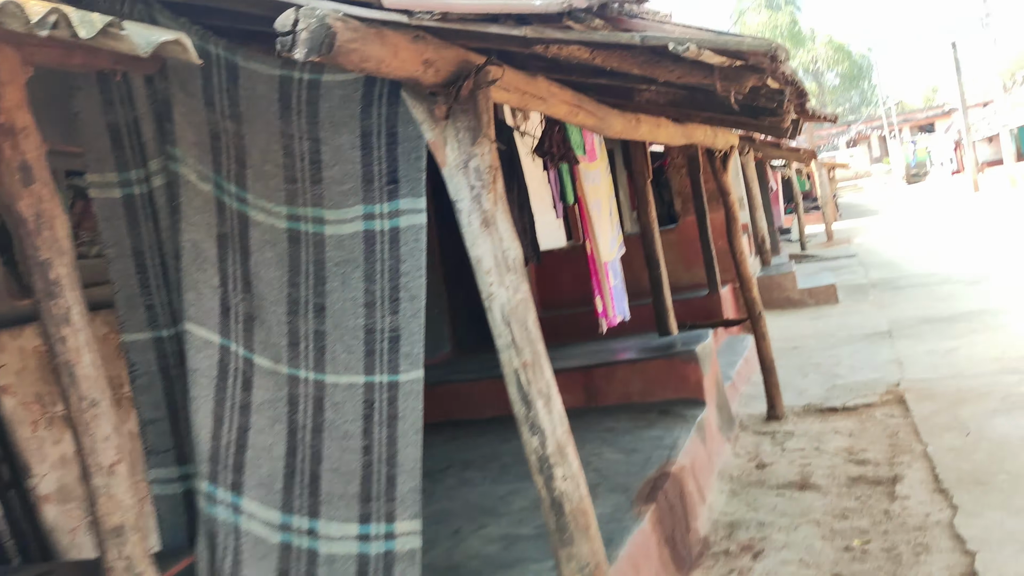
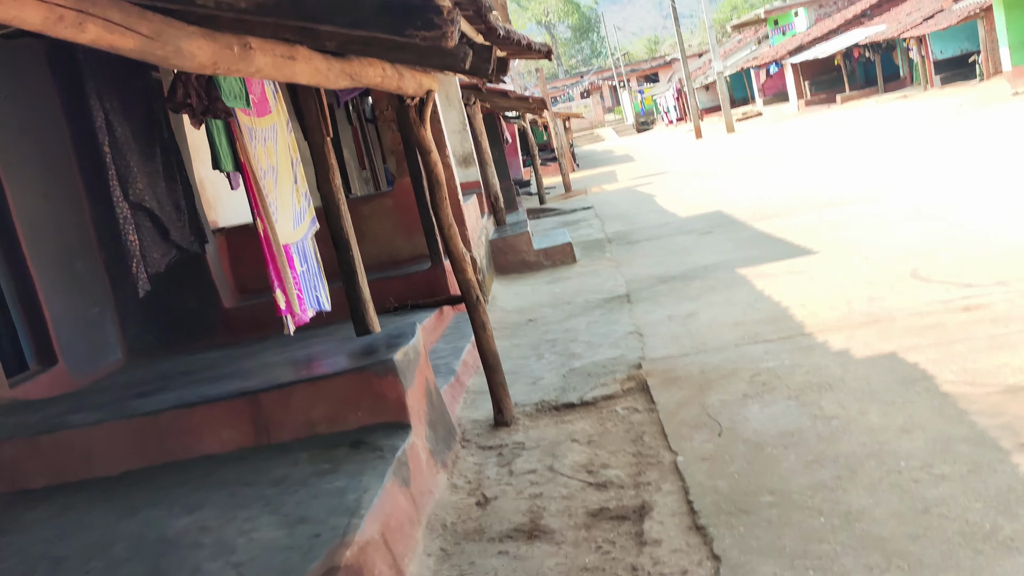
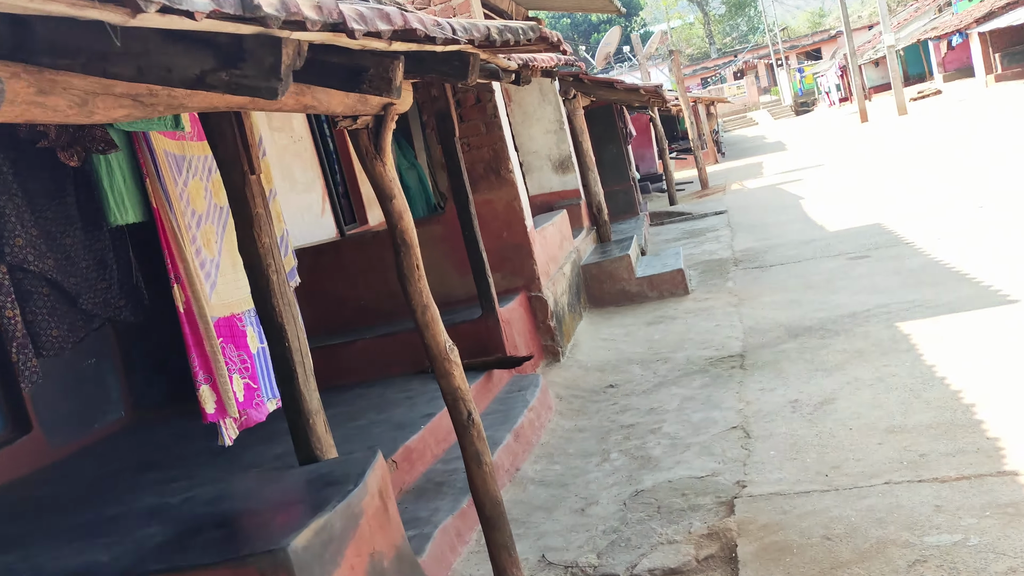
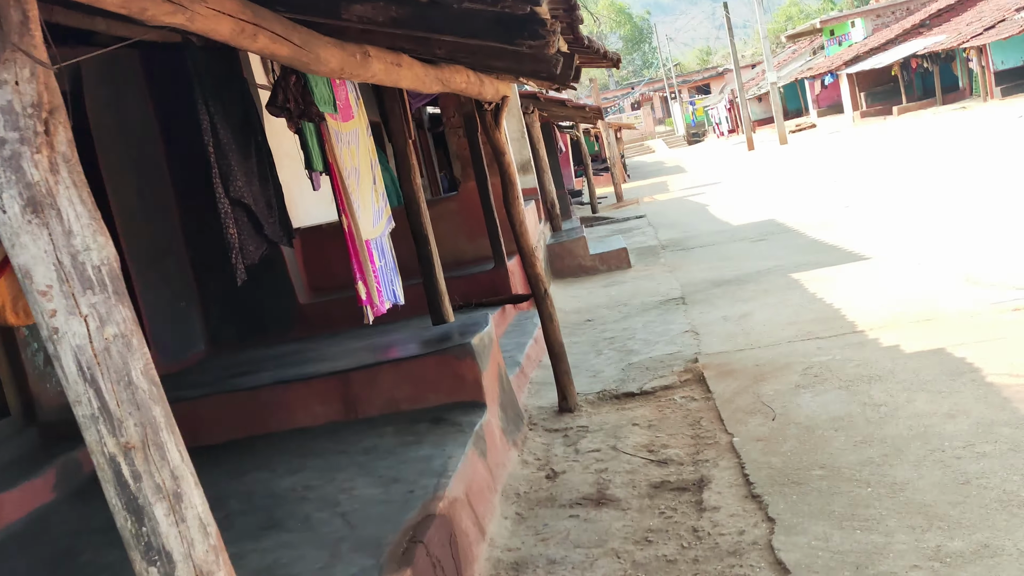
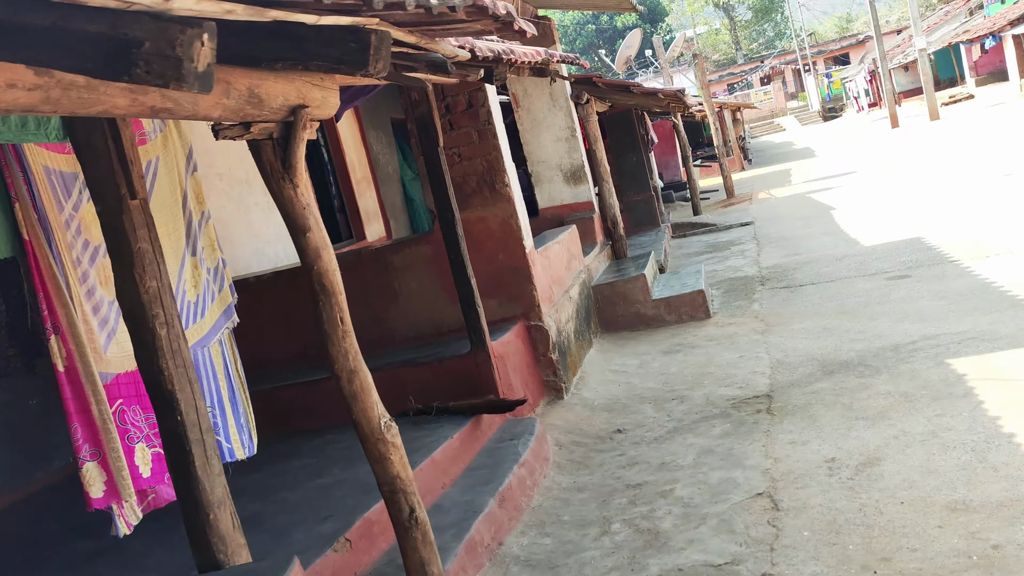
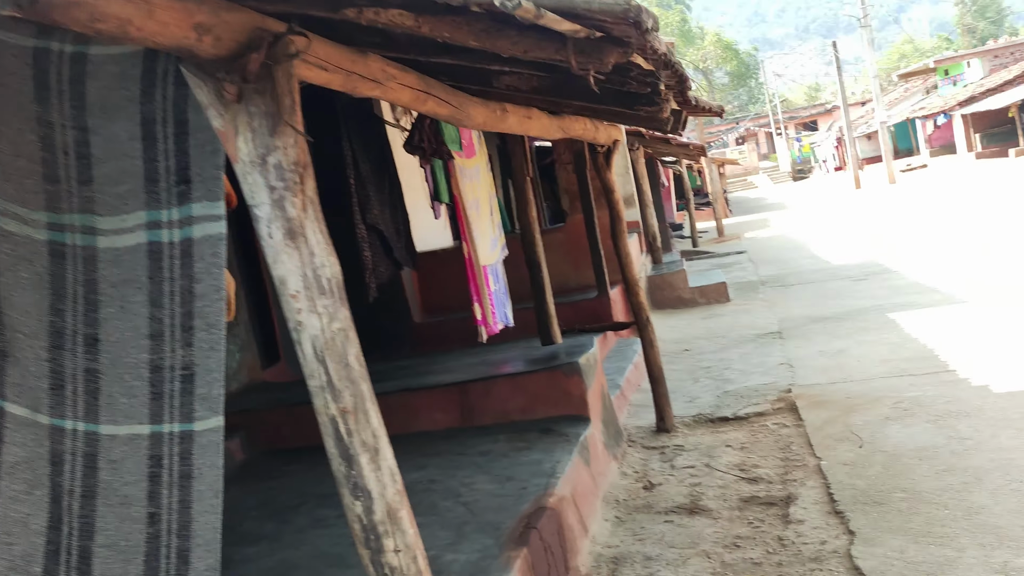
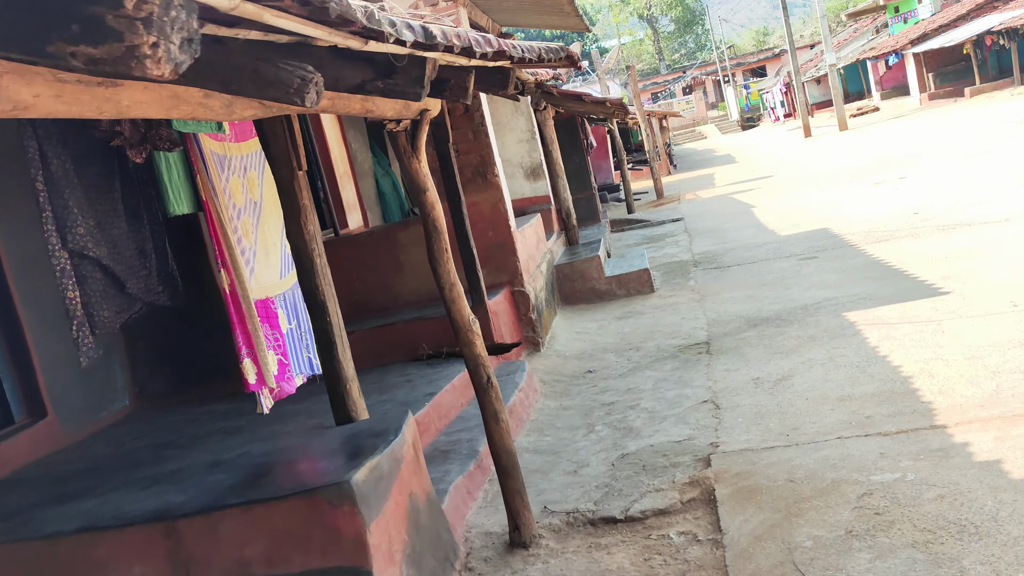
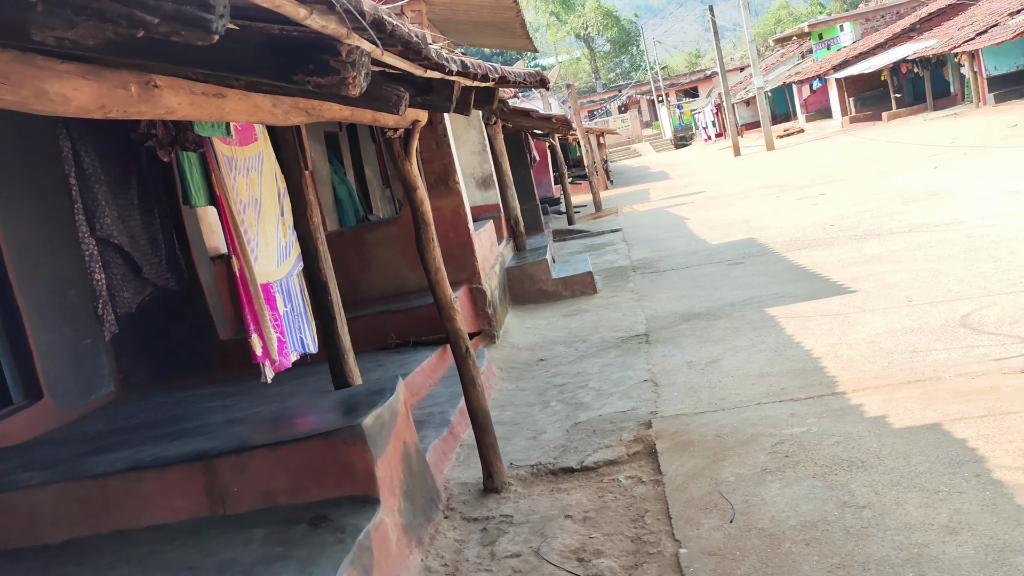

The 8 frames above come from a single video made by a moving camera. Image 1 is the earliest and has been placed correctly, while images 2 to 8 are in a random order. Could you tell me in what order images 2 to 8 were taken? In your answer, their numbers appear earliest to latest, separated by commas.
6, 4, 2, 8, 7, 3, 5
